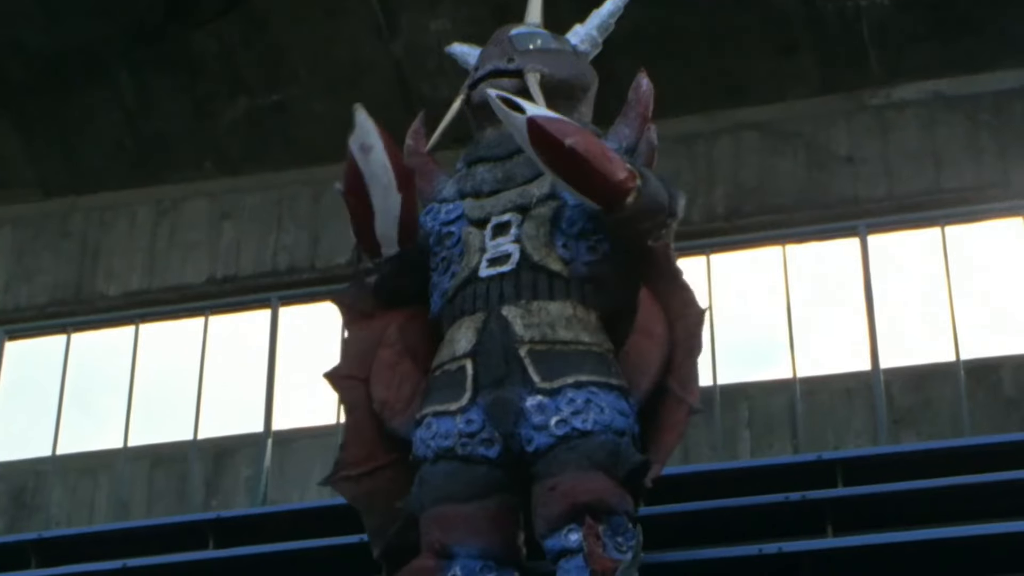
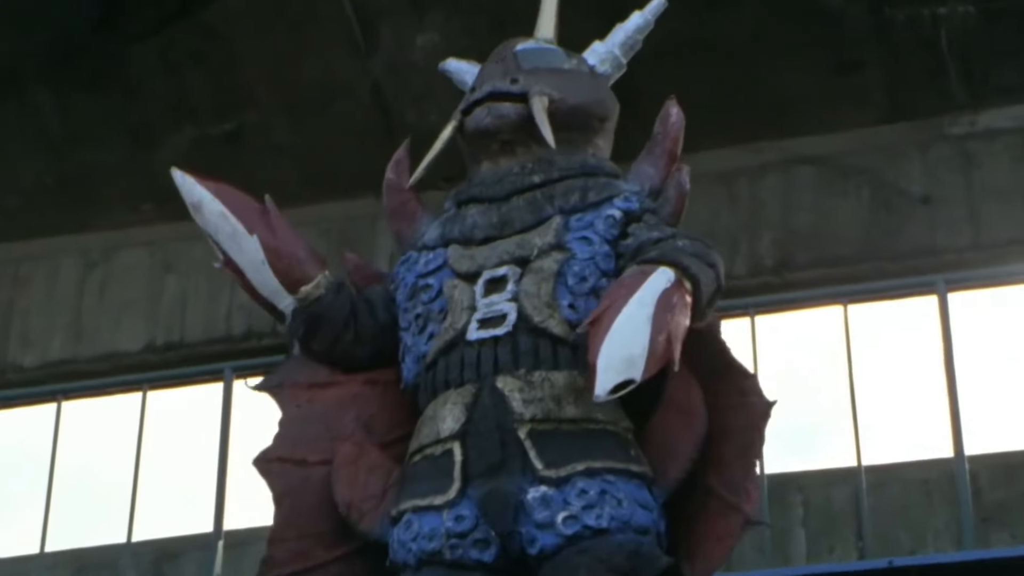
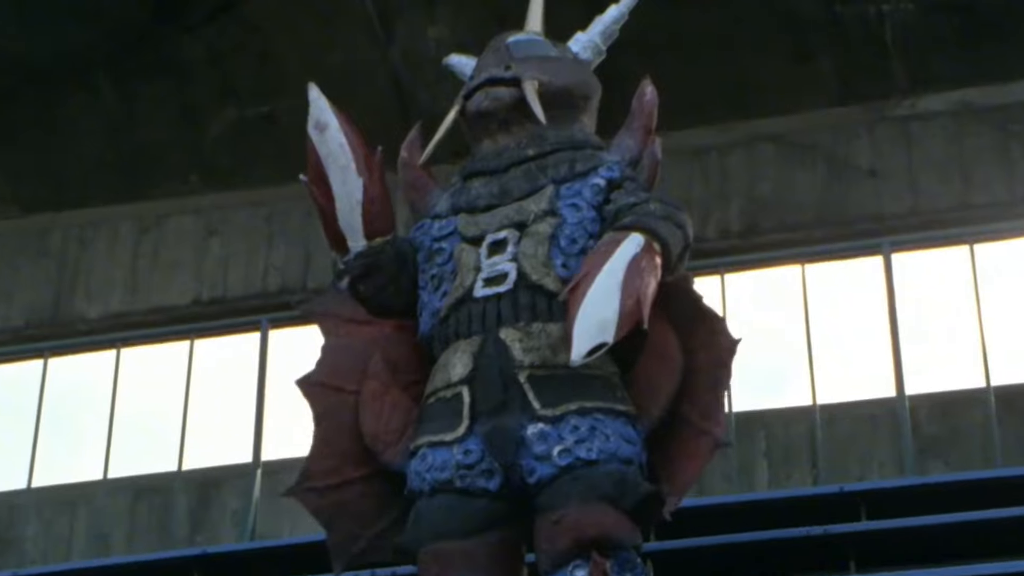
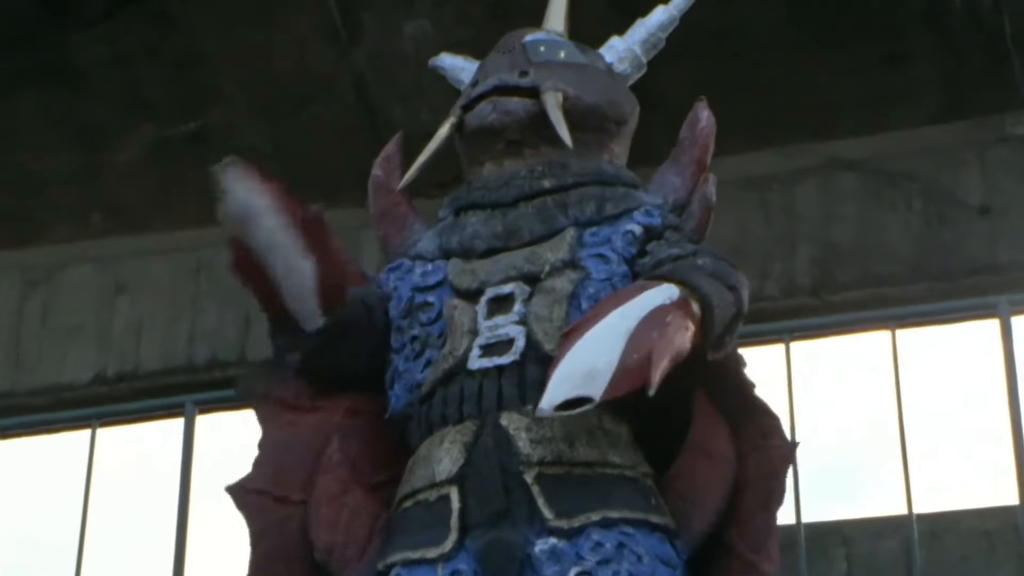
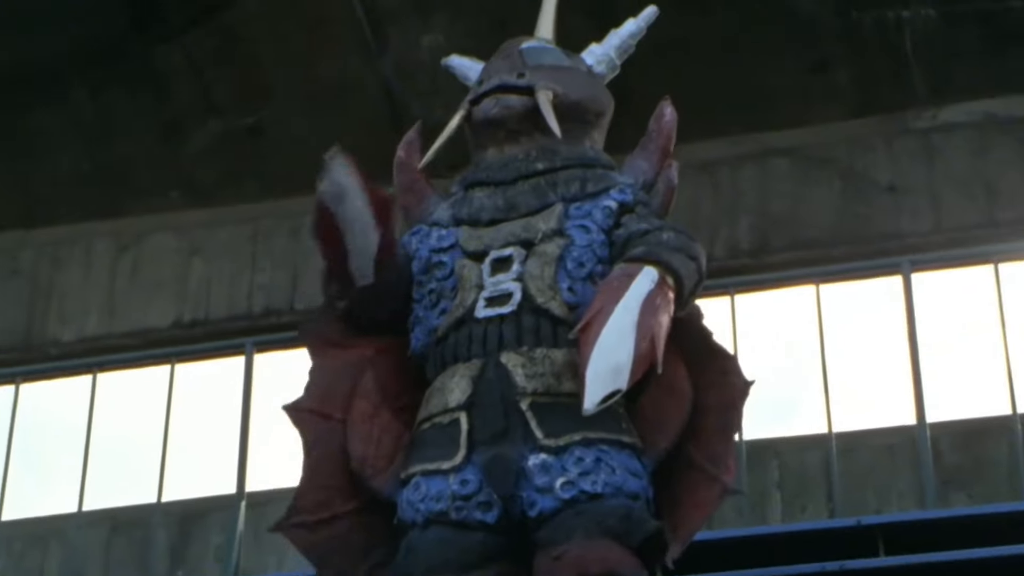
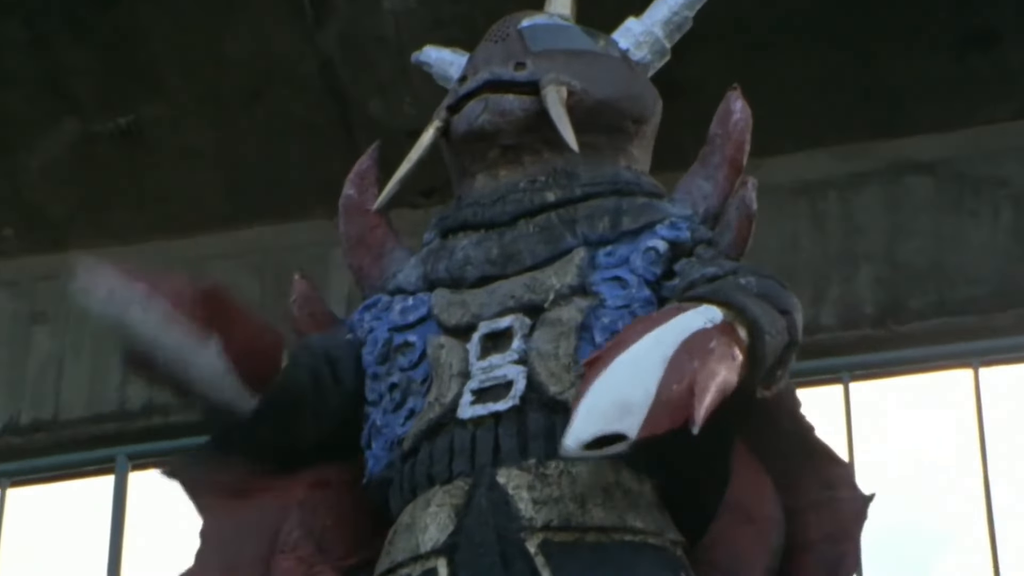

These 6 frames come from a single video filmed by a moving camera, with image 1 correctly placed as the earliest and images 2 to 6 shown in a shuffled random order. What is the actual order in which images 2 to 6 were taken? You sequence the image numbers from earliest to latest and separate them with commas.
3, 5, 2, 4, 6
